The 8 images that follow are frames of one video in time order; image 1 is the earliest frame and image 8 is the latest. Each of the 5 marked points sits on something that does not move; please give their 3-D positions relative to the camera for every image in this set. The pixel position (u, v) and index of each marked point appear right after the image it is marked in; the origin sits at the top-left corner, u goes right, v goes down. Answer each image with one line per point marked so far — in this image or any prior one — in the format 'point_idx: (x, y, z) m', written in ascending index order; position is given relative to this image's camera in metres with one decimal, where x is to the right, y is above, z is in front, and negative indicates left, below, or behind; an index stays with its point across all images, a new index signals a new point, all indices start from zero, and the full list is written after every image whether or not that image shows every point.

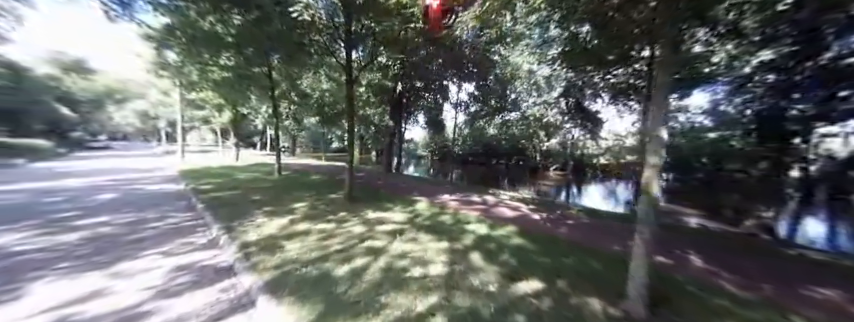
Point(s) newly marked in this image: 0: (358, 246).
0: (-0.9, -1.1, +2.8) m
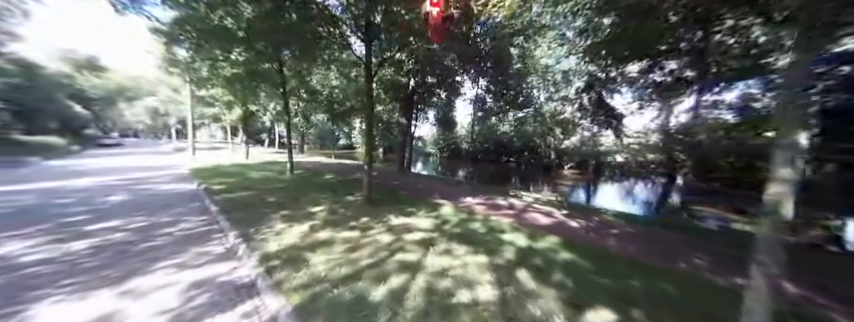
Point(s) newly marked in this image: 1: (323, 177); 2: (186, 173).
0: (-0.4, -1.1, +2.5) m
1: (-3.5, -0.6, +7.1) m
2: (-9.6, -0.5, +8.4) m
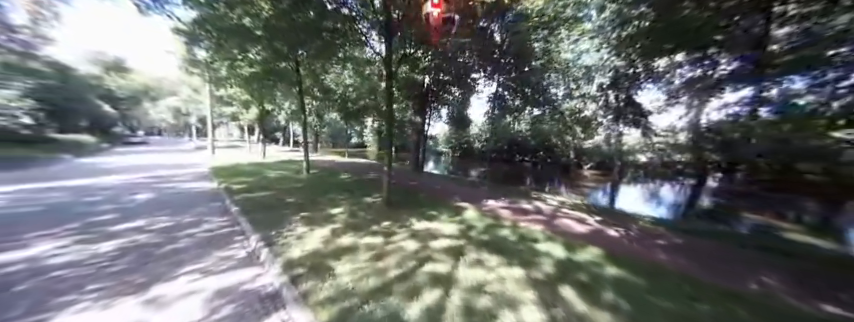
0: (-0.1, -1.2, +2.3) m
1: (-2.9, -0.5, +7.1) m
2: (-9.0, -0.4, +8.6) m
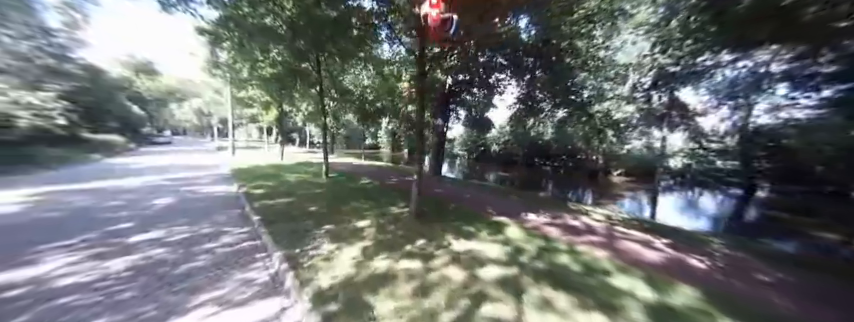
0: (+0.4, -1.3, +1.9) m
1: (-2.2, -0.7, +6.7) m
2: (-8.1, -0.5, +8.6) m
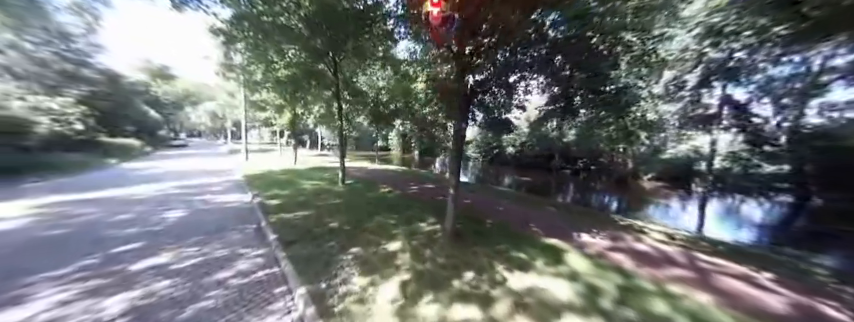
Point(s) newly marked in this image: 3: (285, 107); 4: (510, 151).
0: (+1.0, -1.5, +1.3) m
1: (-1.5, -0.9, +6.3) m
2: (-7.3, -0.7, +8.3) m
3: (-8.6, +3.3, +12.9) m
4: (+6.0, +0.7, +15.5) m
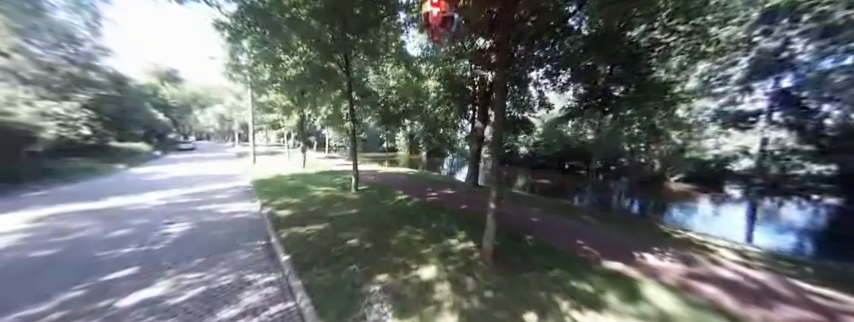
0: (+1.5, -1.7, +0.8) m
1: (-0.9, -1.0, +5.8) m
2: (-6.7, -0.9, +8.0) m
3: (-7.9, +3.1, +12.5) m
4: (+6.8, +0.7, +14.9) m
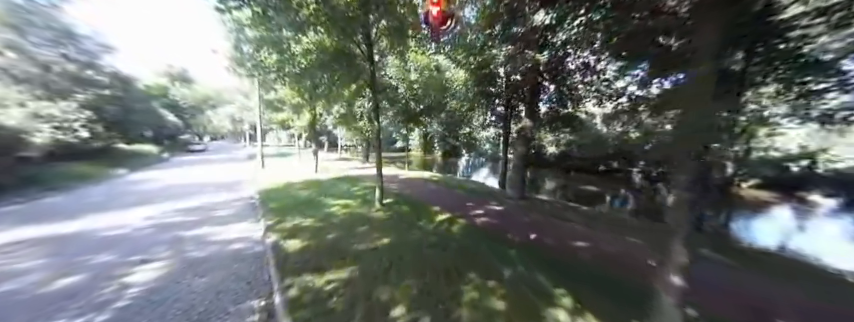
0: (+2.3, -1.9, -0.6) m
1: (+0.1, -1.2, +4.5) m
2: (-5.6, -1.1, +6.9) m
3: (-6.7, +2.9, +11.5) m
4: (+8.1, +0.5, +13.2) m
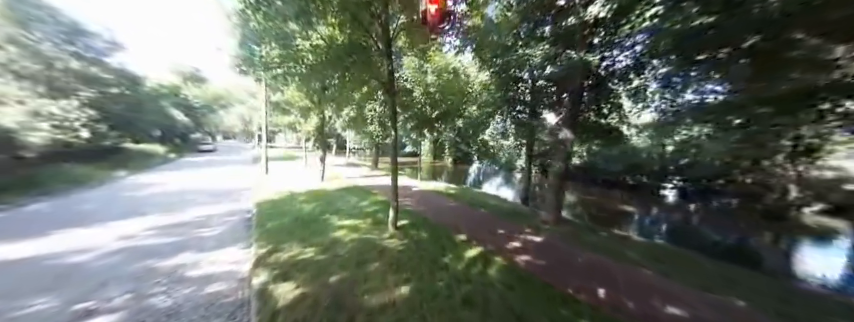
0: (+2.6, -2.3, -1.6) m
1: (+0.6, -1.6, +3.6) m
2: (-5.1, -1.3, +6.2) m
3: (-5.8, +2.6, +10.8) m
4: (+8.9, -0.2, +12.1) m
